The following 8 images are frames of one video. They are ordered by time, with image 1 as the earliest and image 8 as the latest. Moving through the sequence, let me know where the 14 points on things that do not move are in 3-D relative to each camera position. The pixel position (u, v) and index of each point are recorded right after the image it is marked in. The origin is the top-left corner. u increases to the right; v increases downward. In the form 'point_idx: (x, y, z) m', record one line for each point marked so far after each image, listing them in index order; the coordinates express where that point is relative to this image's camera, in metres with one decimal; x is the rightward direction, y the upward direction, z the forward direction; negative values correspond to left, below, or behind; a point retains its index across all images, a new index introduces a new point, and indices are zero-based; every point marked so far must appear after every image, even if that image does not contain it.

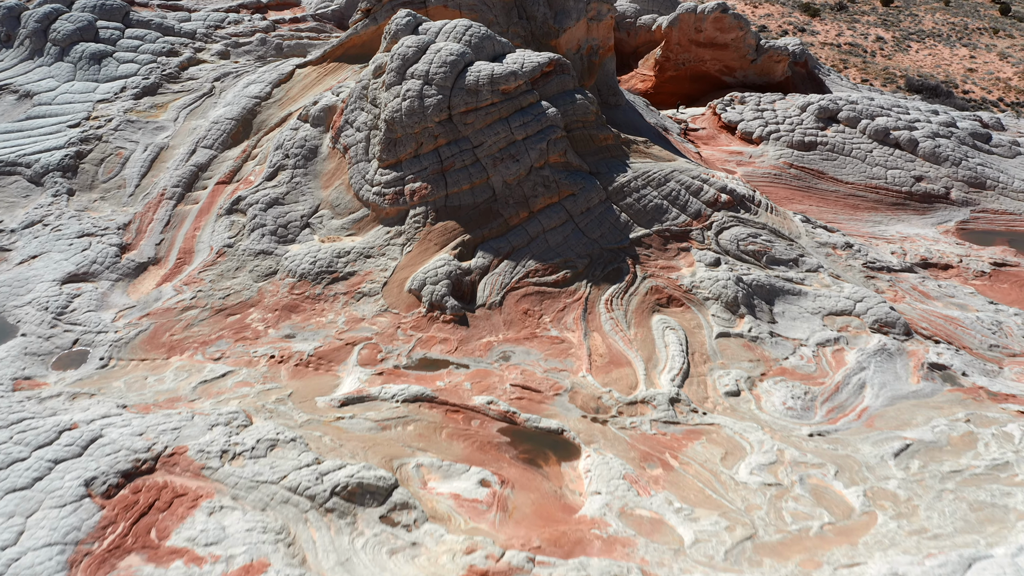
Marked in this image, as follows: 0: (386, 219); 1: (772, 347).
0: (-1.7, +0.9, +10.5) m
1: (+3.1, -0.7, +9.2) m
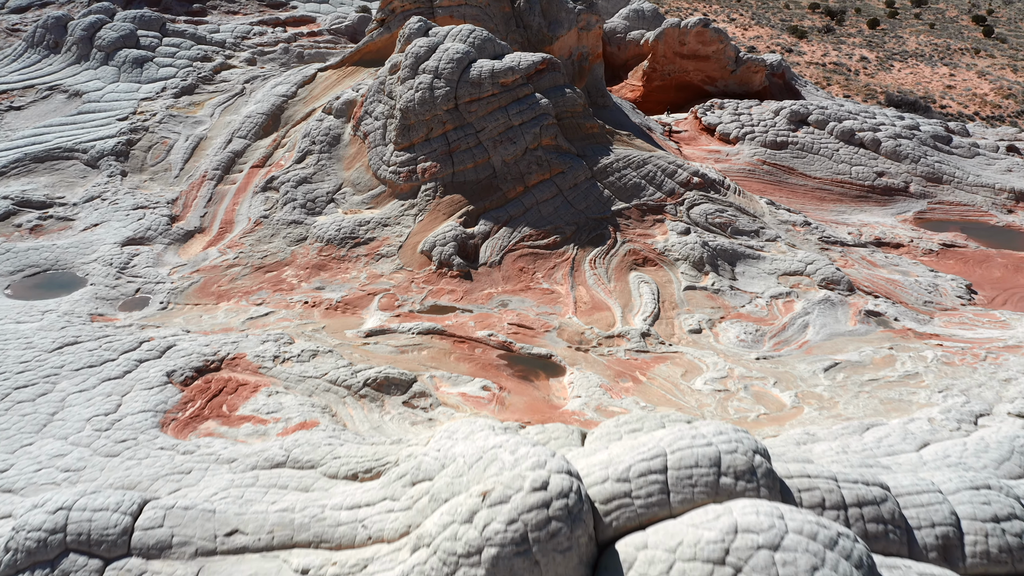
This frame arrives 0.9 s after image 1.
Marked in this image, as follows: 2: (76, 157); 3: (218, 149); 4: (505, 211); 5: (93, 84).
0: (-1.8, +1.5, +12.1) m
1: (+3.1, -0.1, +10.7) m
2: (-7.8, +2.4, +13.6) m
3: (-5.3, +2.5, +13.7) m
4: (-0.1, +1.2, +11.7) m
5: (-8.9, +4.4, +16.1) m
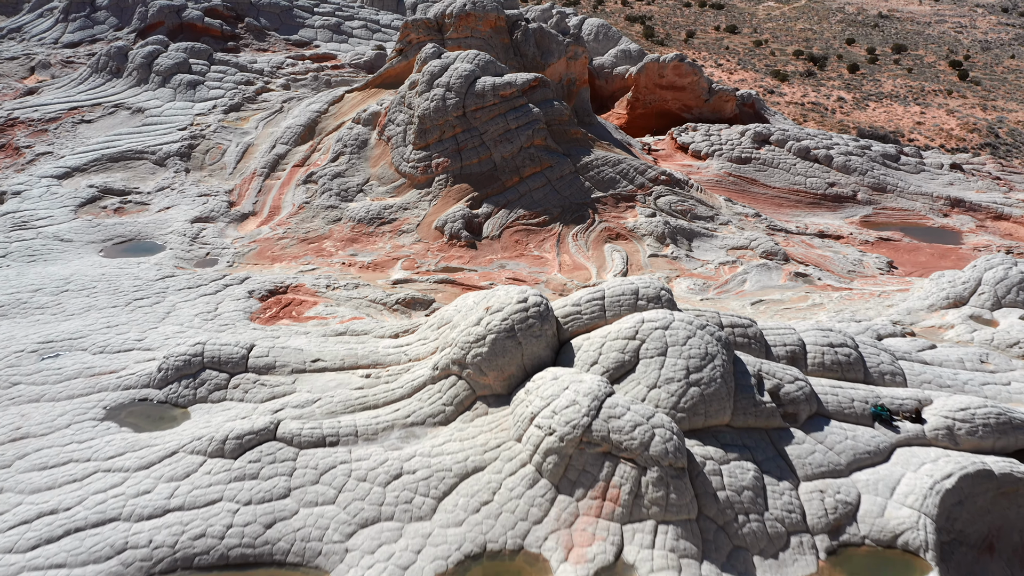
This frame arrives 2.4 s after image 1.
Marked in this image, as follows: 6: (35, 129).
0: (-1.8, +2.0, +14.7) m
1: (+3.1, +0.4, +13.2) m
2: (-7.9, +2.8, +16.2) m
3: (-5.3, +2.9, +16.4) m
4: (-0.2, +1.7, +14.3) m
5: (-9.0, +4.7, +18.9) m
6: (-11.6, +3.9, +18.4) m
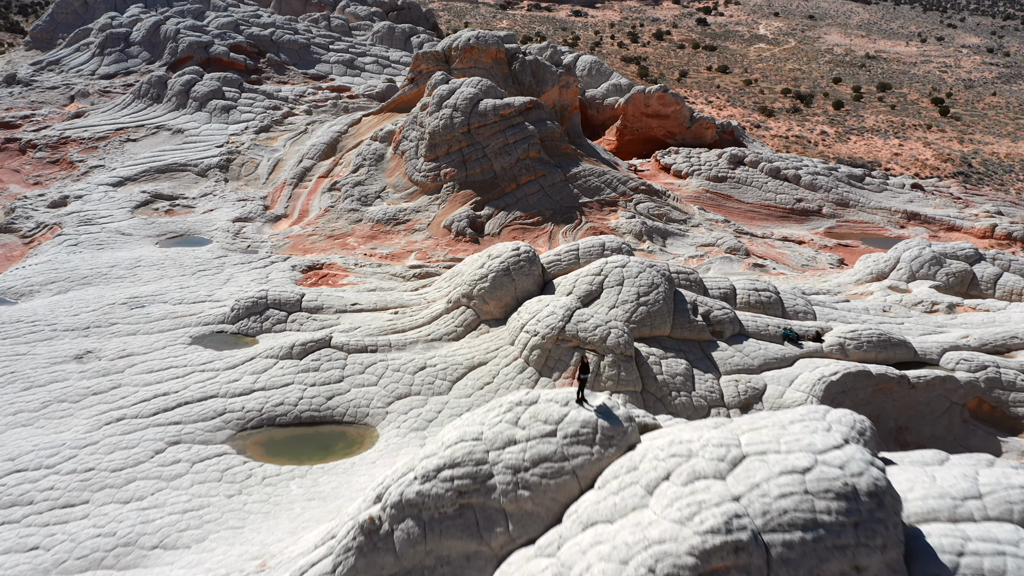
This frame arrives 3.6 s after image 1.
0: (-1.9, +2.2, +16.8) m
1: (+3.0, +0.7, +15.3) m
2: (-7.9, +2.9, +18.5) m
3: (-5.4, +3.0, +18.6) m
4: (-0.2, +1.9, +16.5) m
5: (-9.0, +4.6, +21.2) m
6: (-11.6, +3.9, +20.6) m
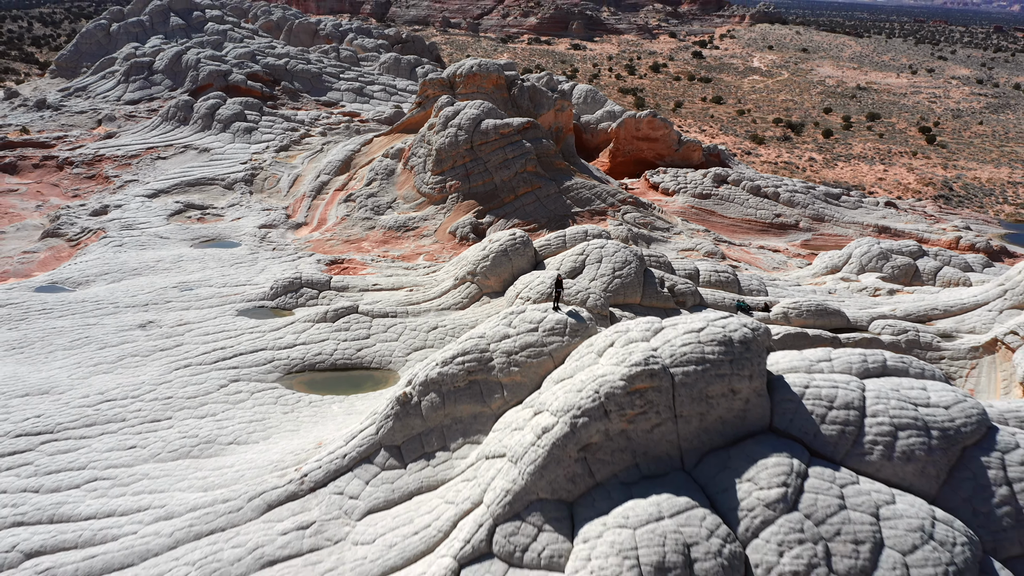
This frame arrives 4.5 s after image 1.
0: (-1.9, +2.1, +18.6) m
1: (+3.0, +0.7, +17.0) m
2: (-7.9, +2.8, +20.2) m
3: (-5.4, +2.9, +20.4) m
4: (-0.2, +1.9, +18.2) m
5: (-9.0, +4.4, +23.0) m
6: (-11.7, +3.7, +22.4) m
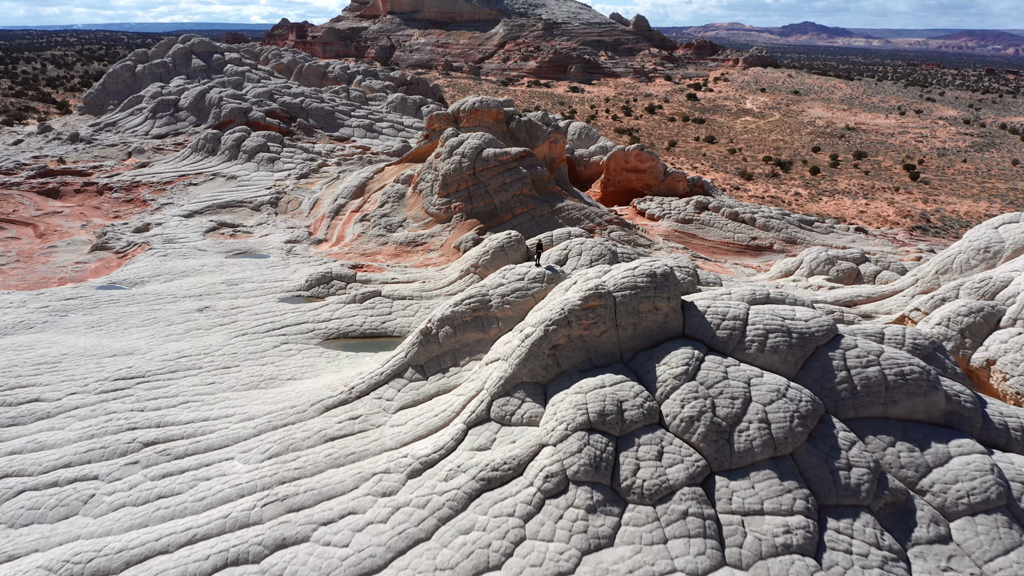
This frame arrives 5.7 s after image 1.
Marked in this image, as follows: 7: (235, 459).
0: (-1.9, +1.9, +20.8) m
1: (+2.9, +0.5, +19.2) m
2: (-8.0, +2.5, +22.5) m
3: (-5.5, +2.6, +22.7) m
4: (-0.3, +1.6, +20.4) m
5: (-9.1, +3.9, +25.4) m
6: (-11.7, +3.2, +24.8) m
7: (-2.7, -1.6, +7.3) m
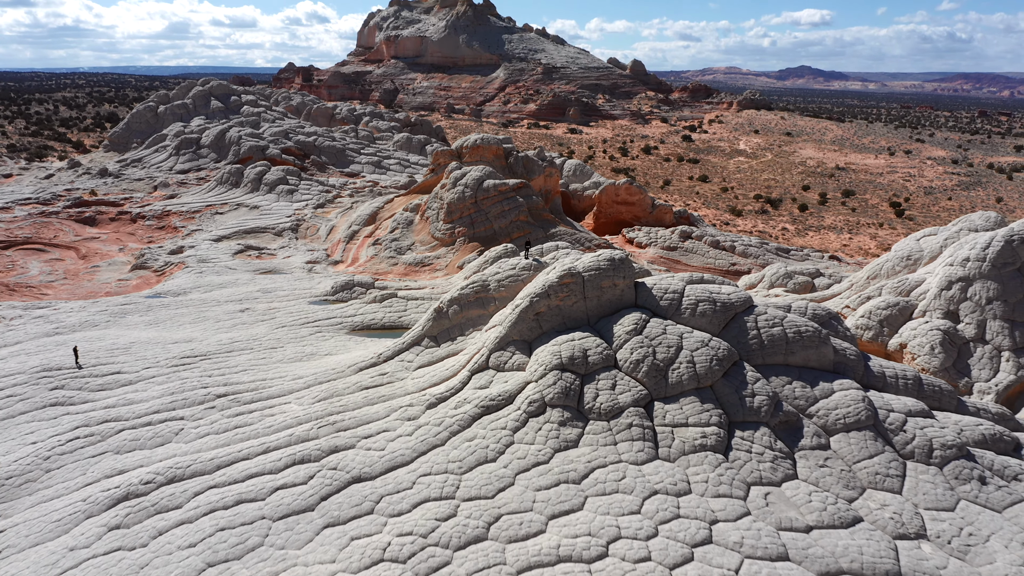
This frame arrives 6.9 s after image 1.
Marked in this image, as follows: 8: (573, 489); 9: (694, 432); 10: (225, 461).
0: (-2.0, +1.4, +23.1) m
1: (+2.8, +0.1, +21.4) m
2: (-8.1, +1.9, +24.8) m
3: (-5.5, +2.0, +25.0) m
4: (-0.4, +1.1, +22.7) m
5: (-9.2, +3.2, +27.8) m
6: (-11.8, +2.5, +27.1) m
7: (-2.7, -1.4, +9.4) m
8: (+0.6, -1.9, +7.1) m
9: (+1.9, -1.5, +7.7) m
10: (-3.1, -1.9, +8.2) m
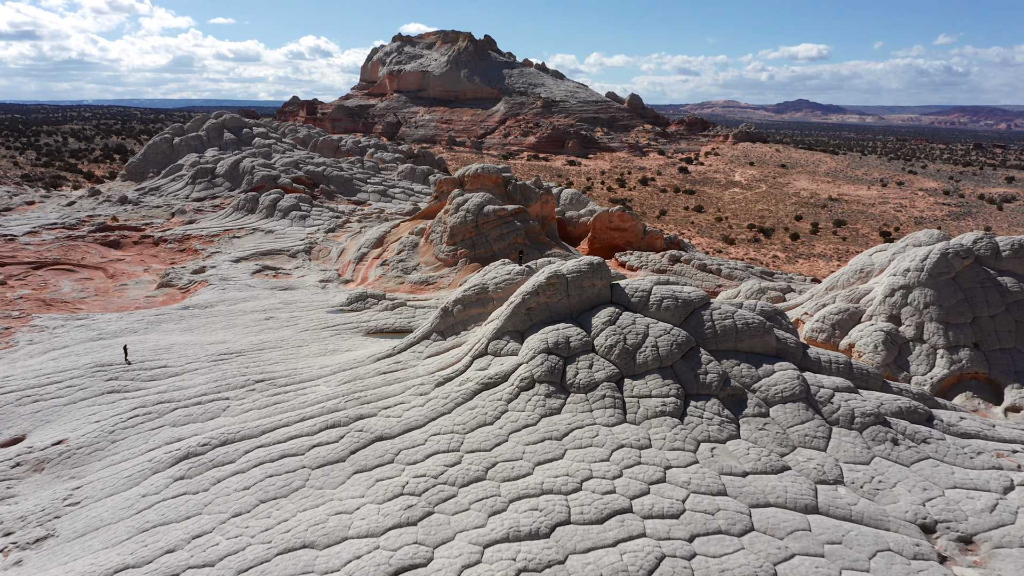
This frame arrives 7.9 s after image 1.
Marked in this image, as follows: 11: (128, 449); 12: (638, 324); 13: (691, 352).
0: (-2.1, +0.8, +24.9) m
1: (+2.8, -0.4, +23.1) m
2: (-8.1, +1.2, +26.6) m
3: (-5.6, +1.3, +26.8) m
4: (-0.4, +0.6, +24.5) m
5: (-9.2, +2.4, +29.6) m
6: (-11.8, +1.8, +29.0) m
7: (-2.8, -1.4, +11.1) m
8: (+0.5, -1.8, +8.8) m
9: (+1.8, -1.4, +9.4) m
10: (-3.2, -1.8, +9.9) m
11: (-5.3, -2.2, +10.5) m
12: (+1.7, -0.5, +10.2) m
13: (+2.4, -0.9, +10.1) m
